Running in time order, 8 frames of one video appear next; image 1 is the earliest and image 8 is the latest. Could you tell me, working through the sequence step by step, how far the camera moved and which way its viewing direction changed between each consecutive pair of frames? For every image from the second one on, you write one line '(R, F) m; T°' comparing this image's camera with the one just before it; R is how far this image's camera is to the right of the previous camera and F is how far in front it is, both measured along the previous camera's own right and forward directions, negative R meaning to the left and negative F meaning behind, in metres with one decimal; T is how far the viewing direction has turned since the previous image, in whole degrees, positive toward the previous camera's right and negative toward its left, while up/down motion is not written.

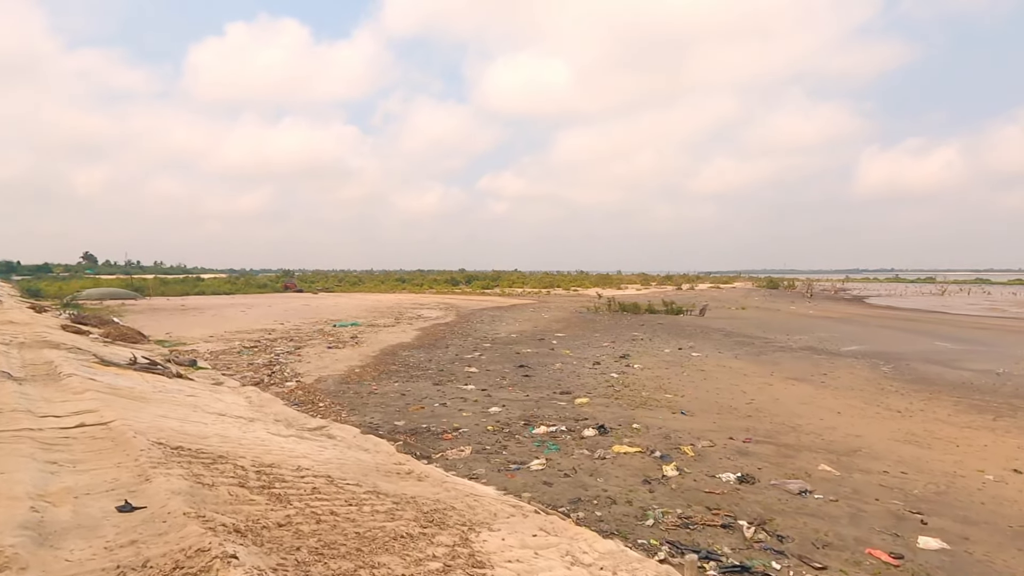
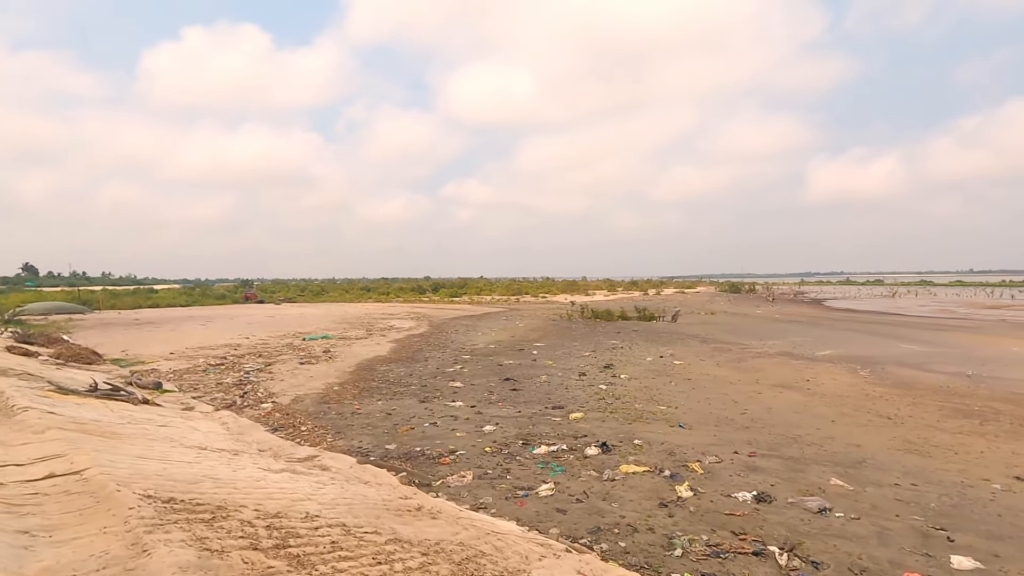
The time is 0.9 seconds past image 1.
(-0.4, +0.3) m; +4°
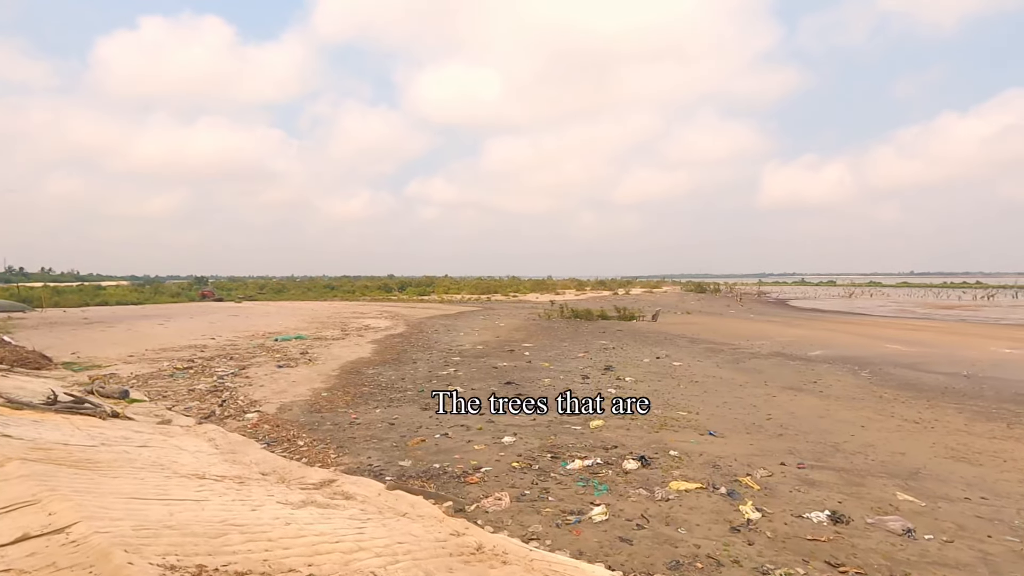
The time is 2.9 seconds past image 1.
(-0.8, +0.7) m; +4°
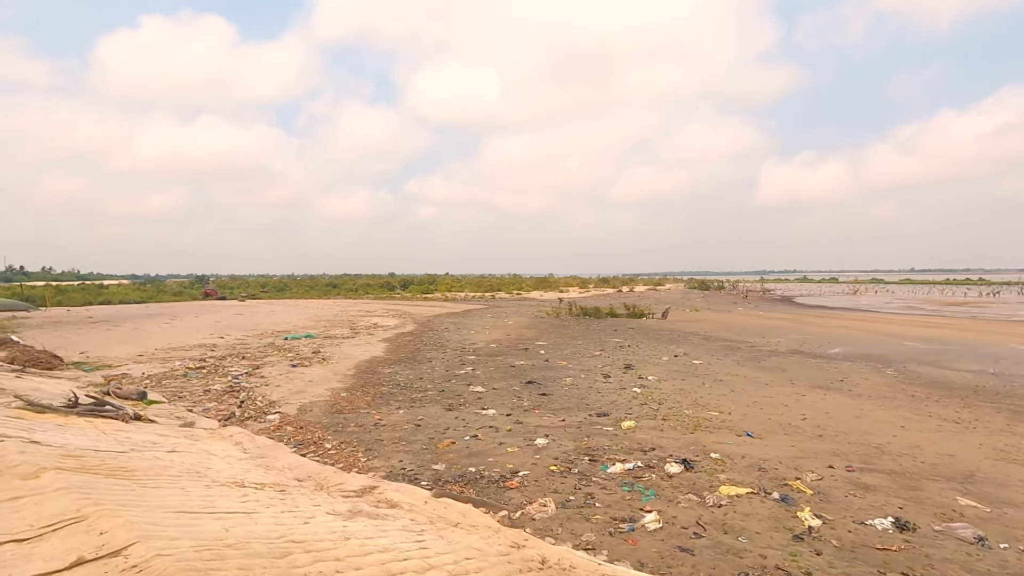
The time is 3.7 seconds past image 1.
(-0.4, +0.2) m; 0°
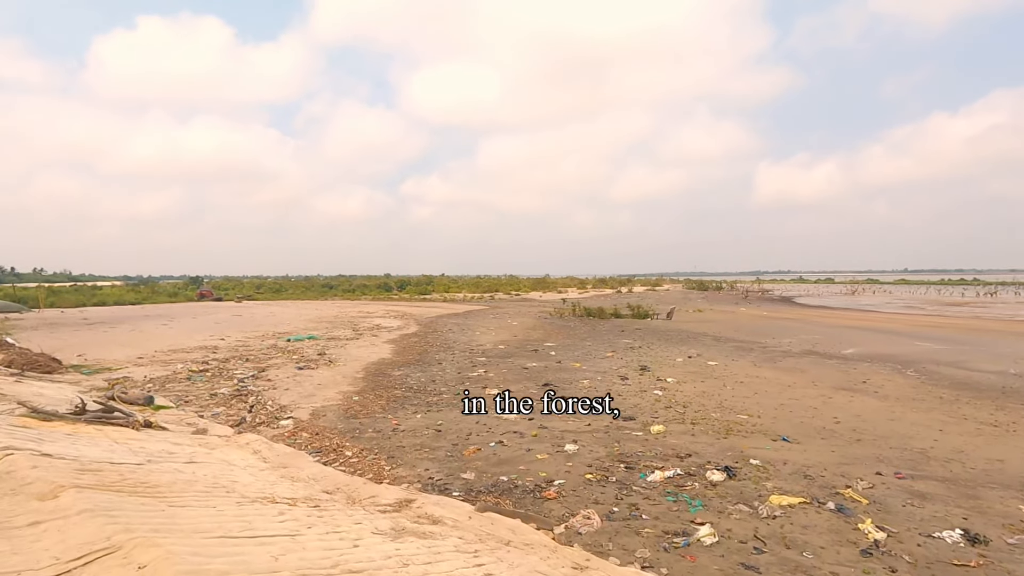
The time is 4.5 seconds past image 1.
(-0.4, +0.3) m; 0°
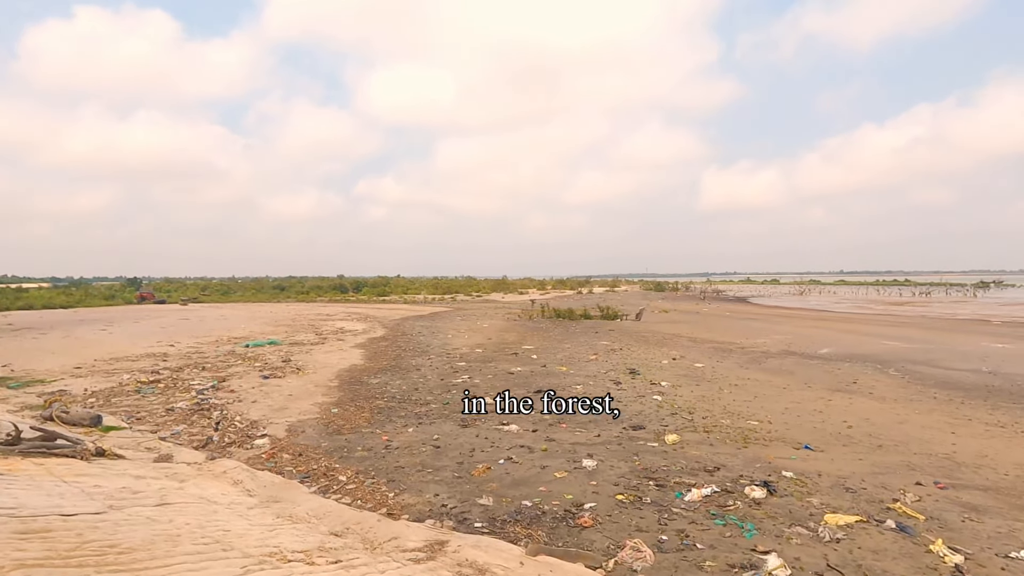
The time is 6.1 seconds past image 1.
(-0.6, +0.6) m; +5°
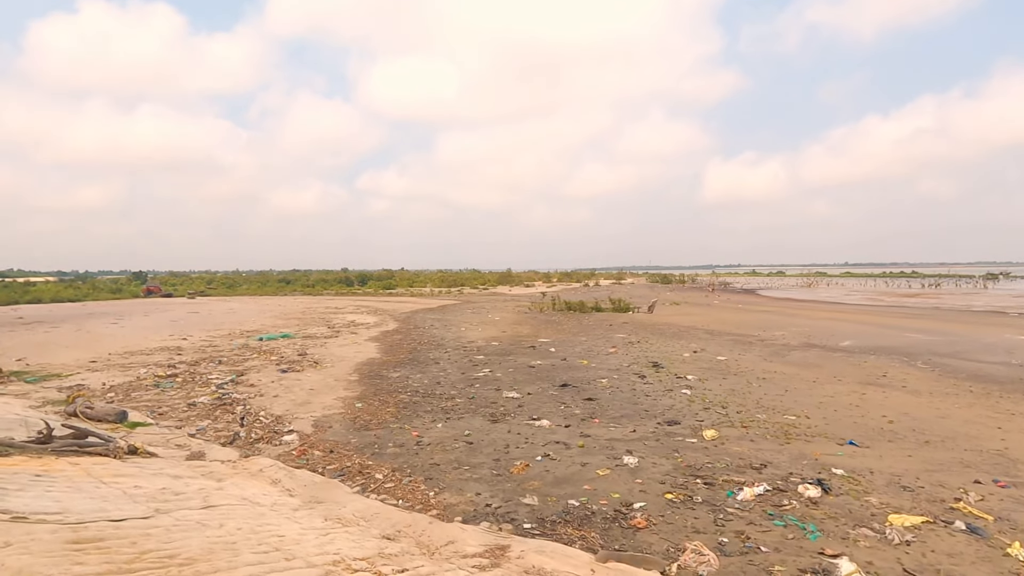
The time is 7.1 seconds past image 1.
(-0.4, +0.2) m; 0°
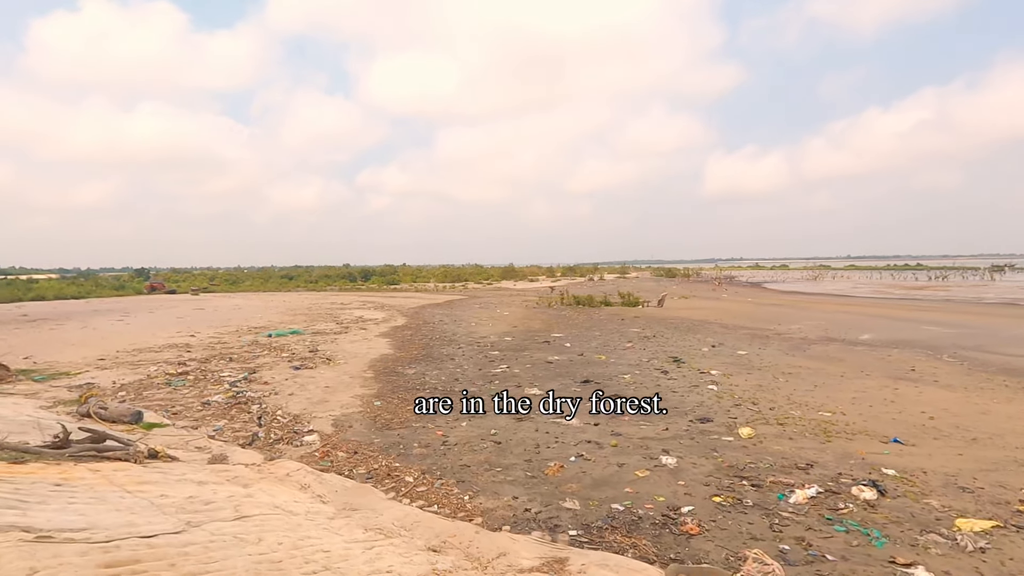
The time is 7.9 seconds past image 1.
(-0.3, +0.3) m; 0°
